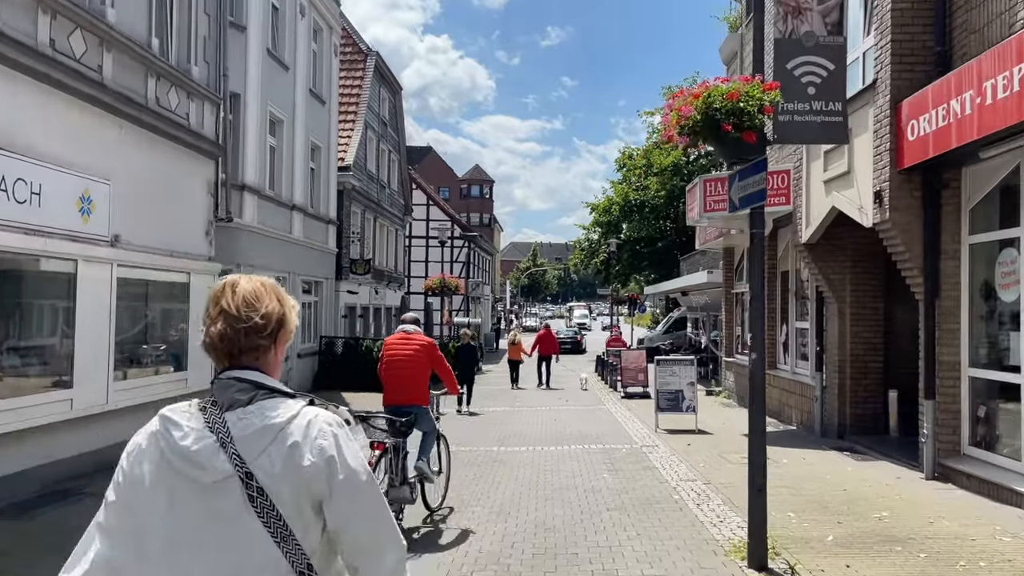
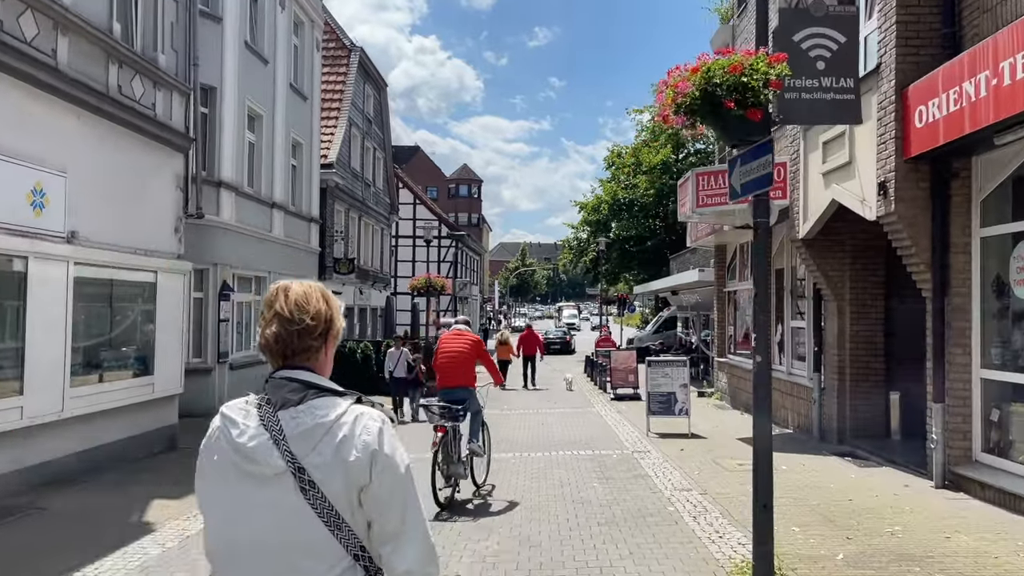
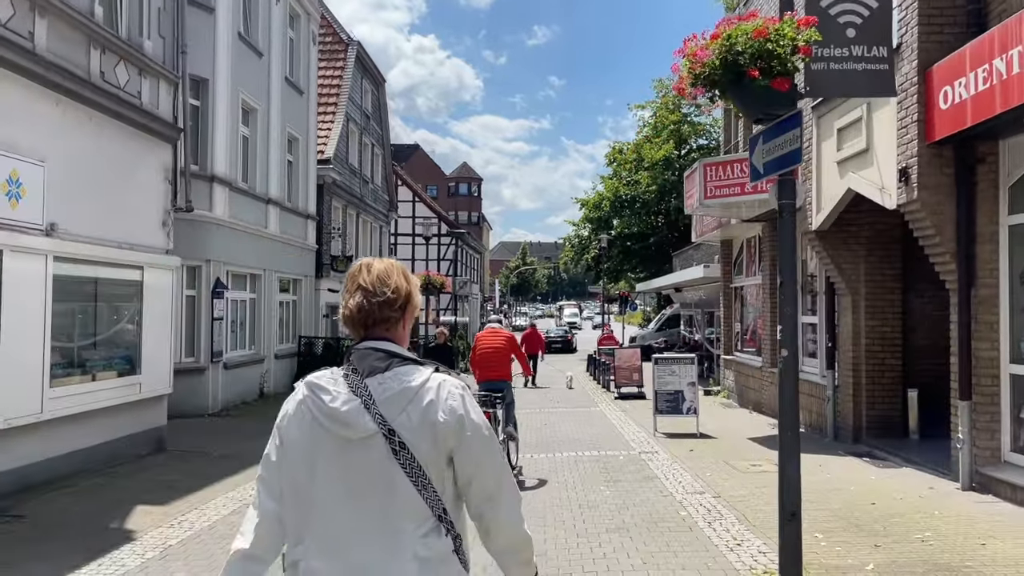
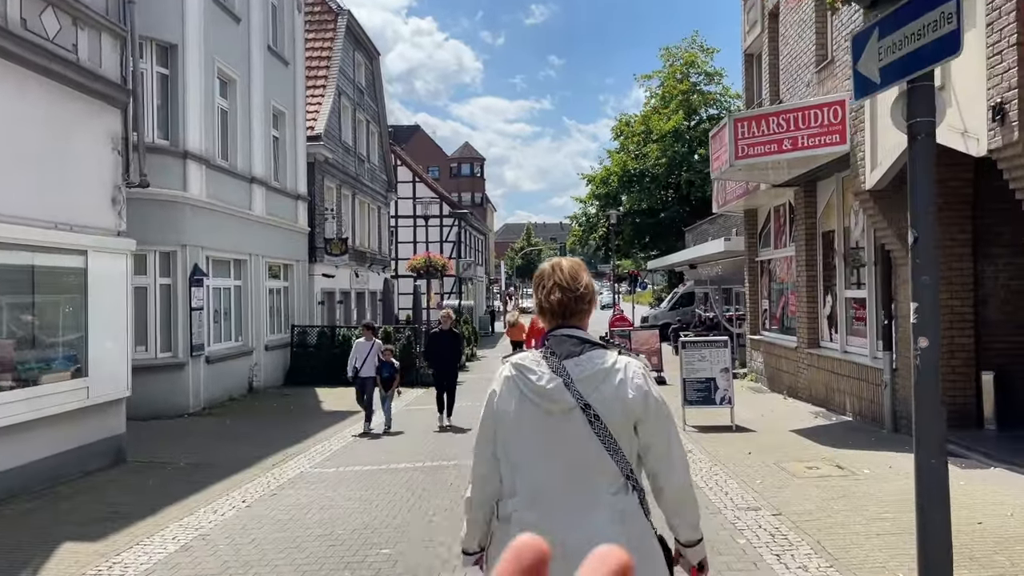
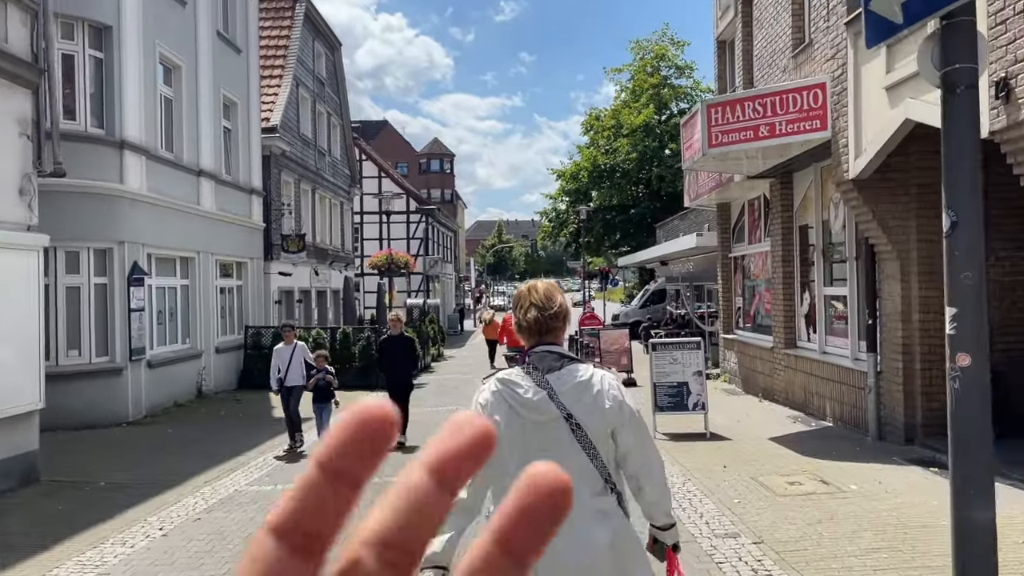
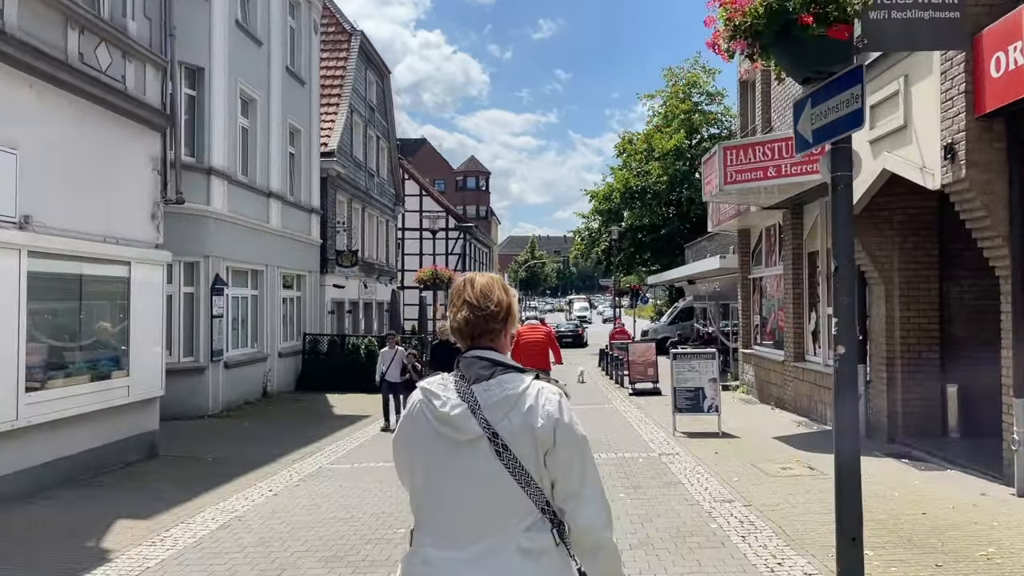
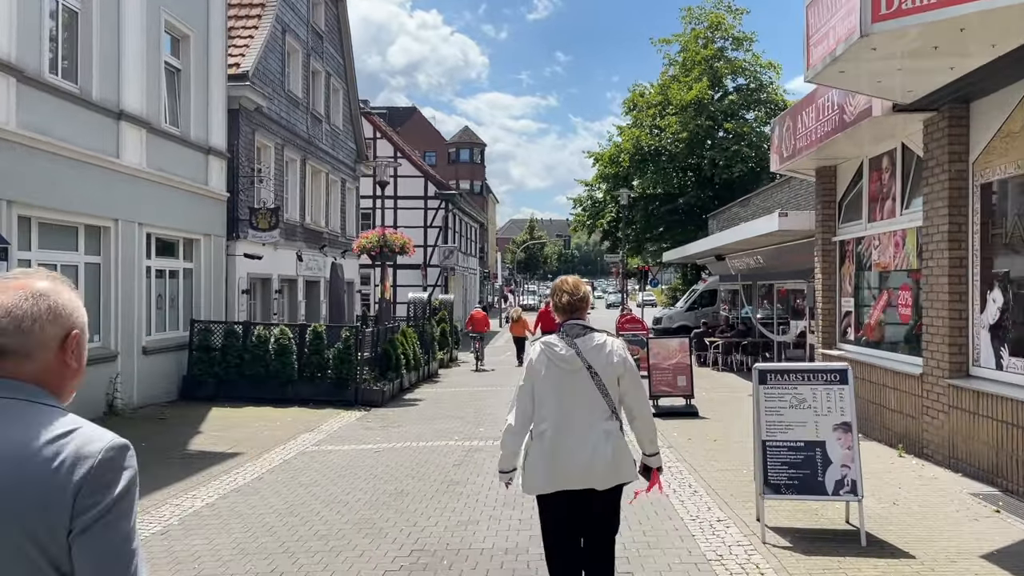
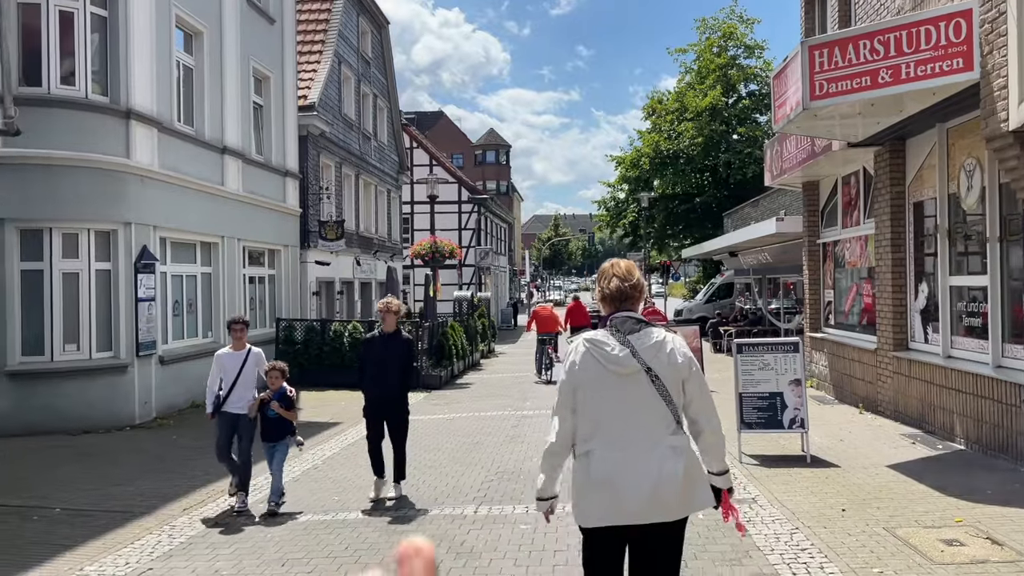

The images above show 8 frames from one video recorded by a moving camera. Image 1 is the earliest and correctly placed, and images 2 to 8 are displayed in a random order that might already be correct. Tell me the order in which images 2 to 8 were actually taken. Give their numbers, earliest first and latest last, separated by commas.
2, 3, 6, 4, 5, 8, 7
